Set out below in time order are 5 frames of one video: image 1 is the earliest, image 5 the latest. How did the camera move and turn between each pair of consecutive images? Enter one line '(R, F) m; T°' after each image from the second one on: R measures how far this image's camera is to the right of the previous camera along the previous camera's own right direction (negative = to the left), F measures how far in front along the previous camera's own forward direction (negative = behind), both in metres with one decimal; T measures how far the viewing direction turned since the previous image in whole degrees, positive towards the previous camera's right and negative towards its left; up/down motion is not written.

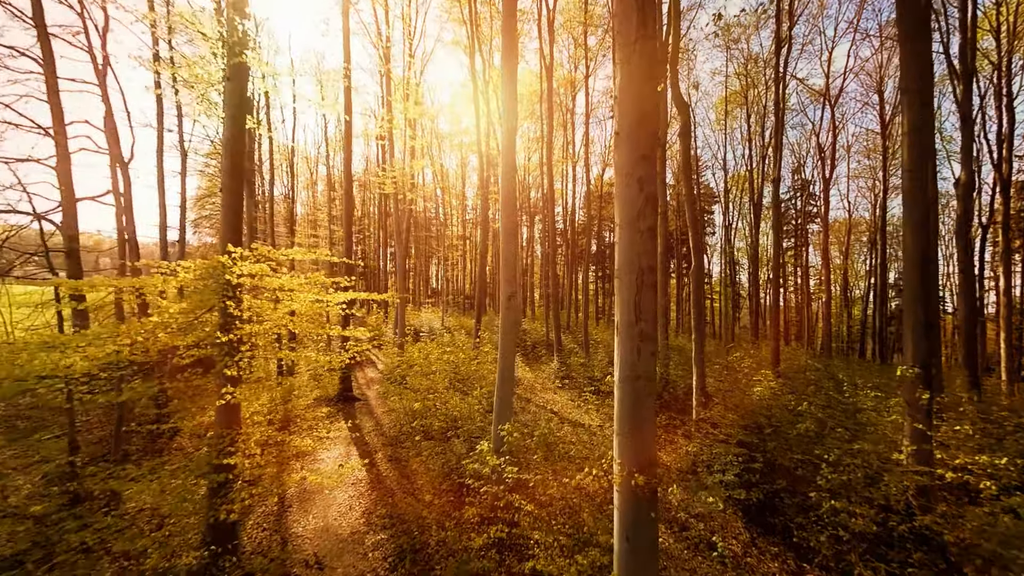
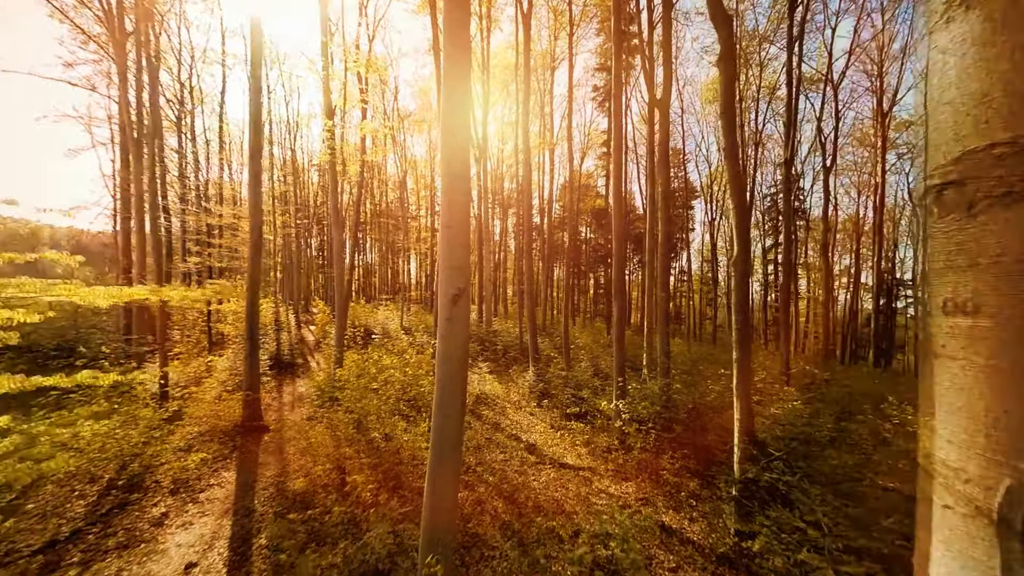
(+0.2, +2.6) m; +4°
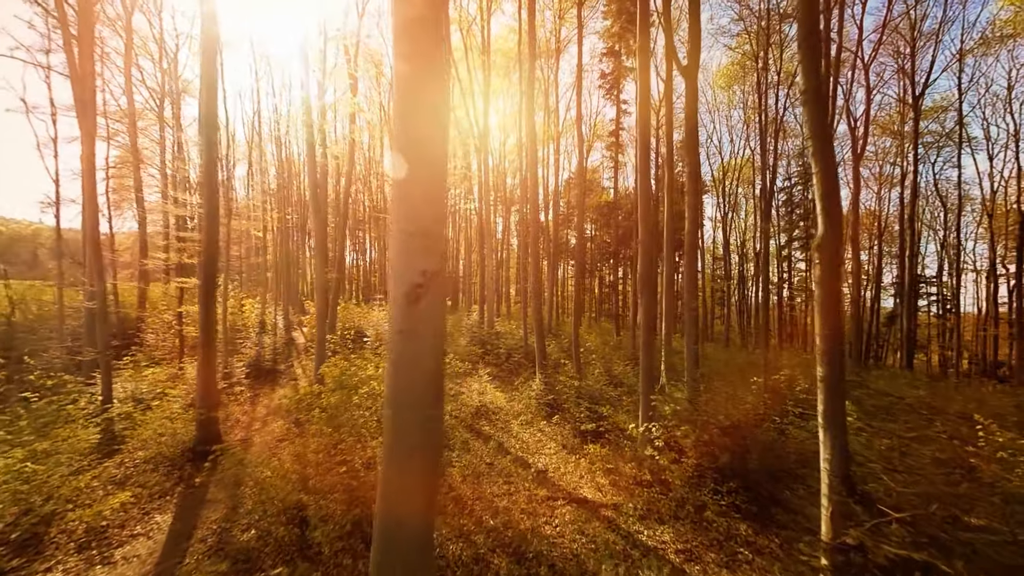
(0.0, +1.4) m; 0°
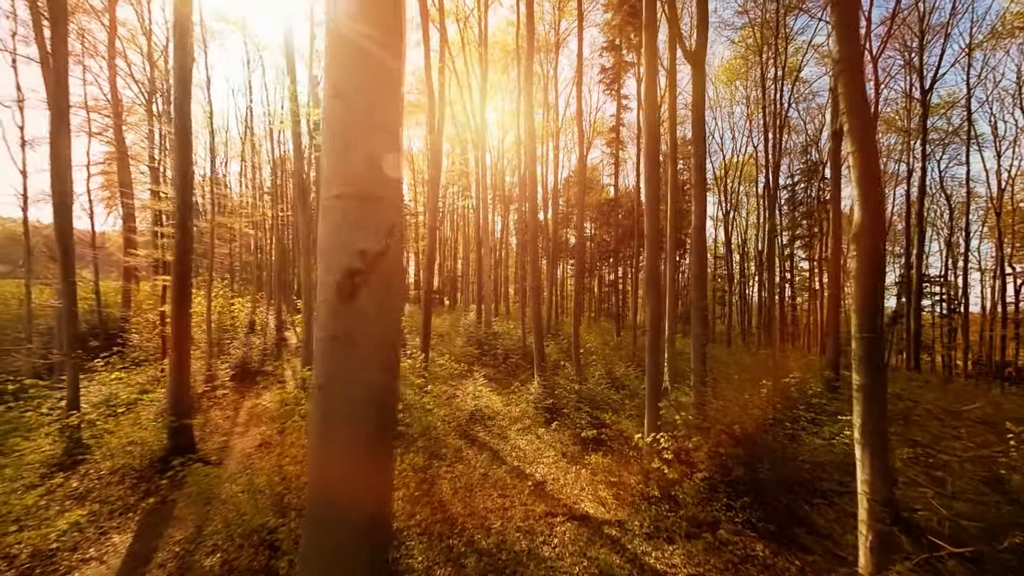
(+0.1, +0.5) m; 0°
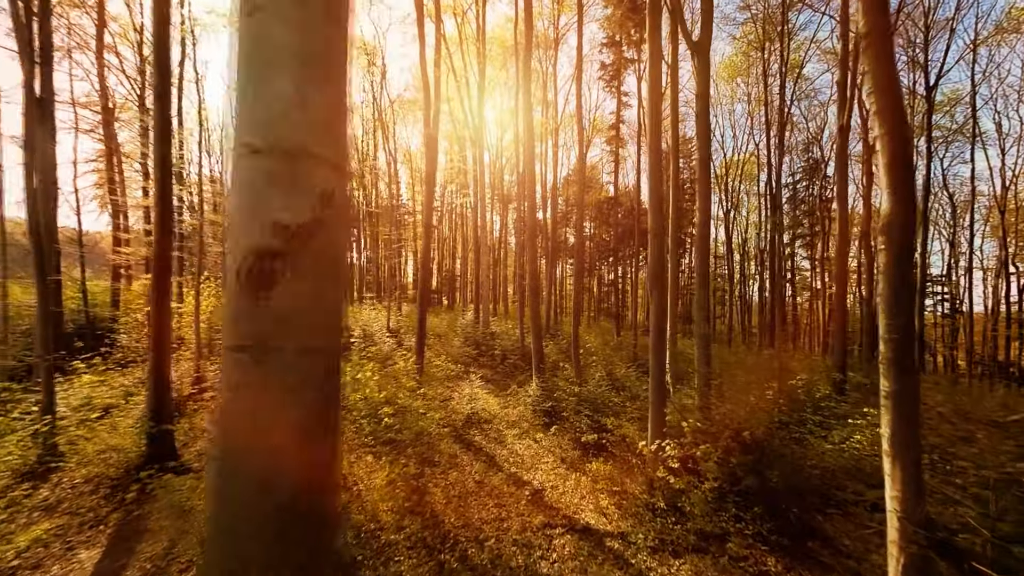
(0.0, +0.3) m; 0°
